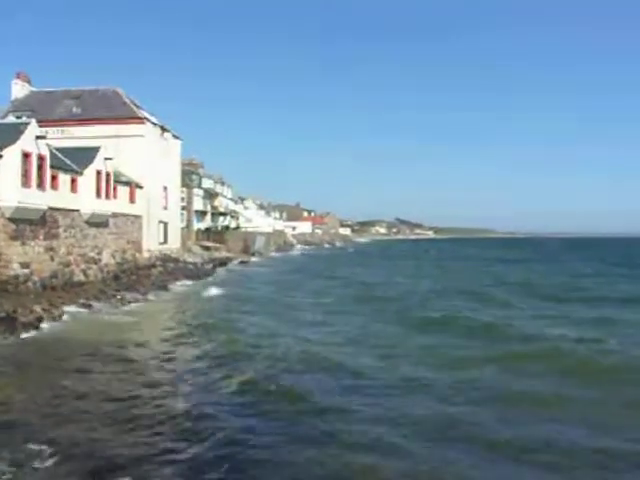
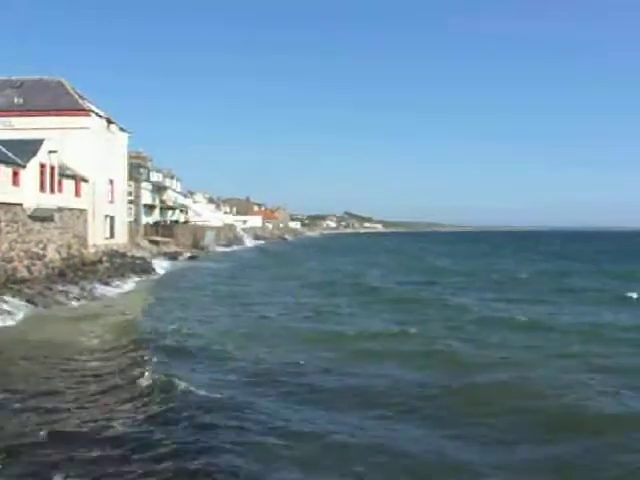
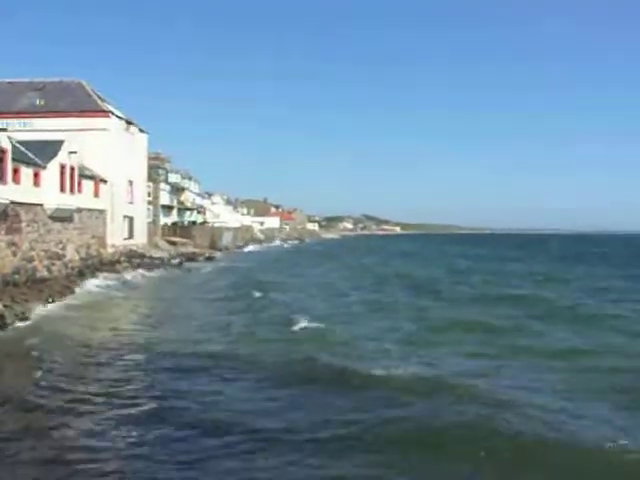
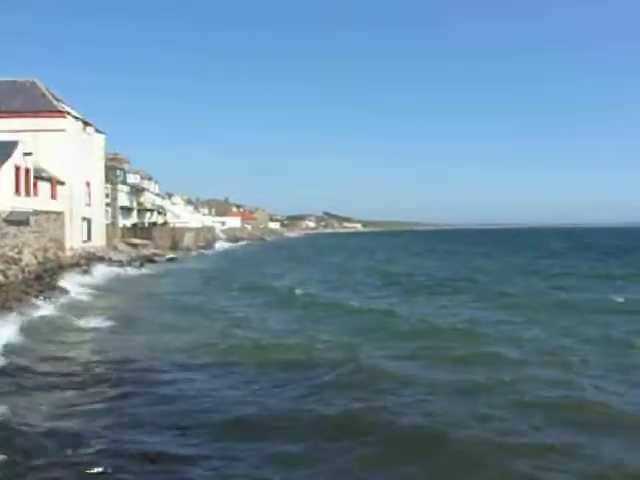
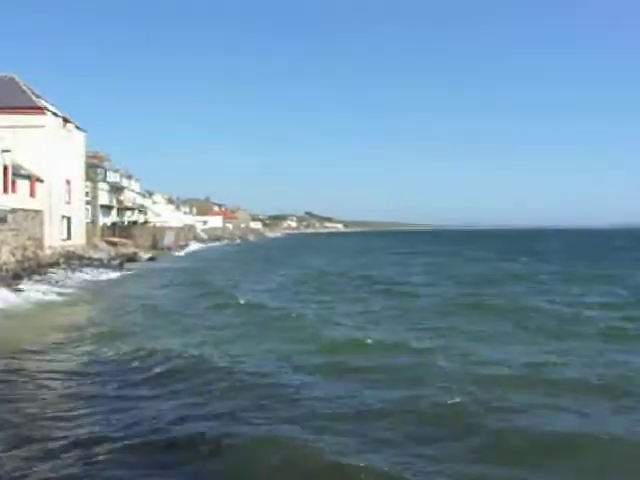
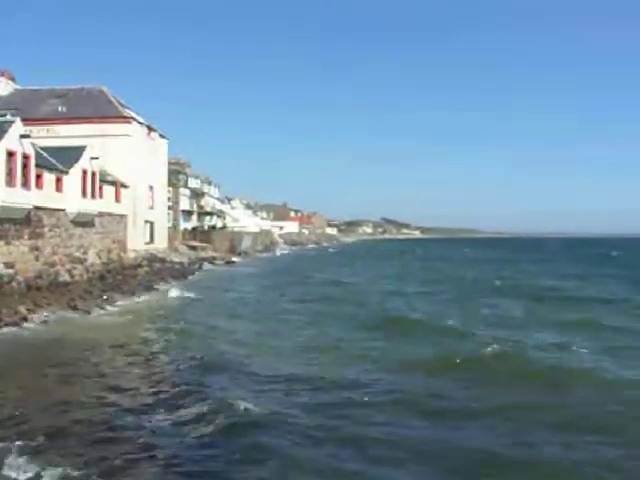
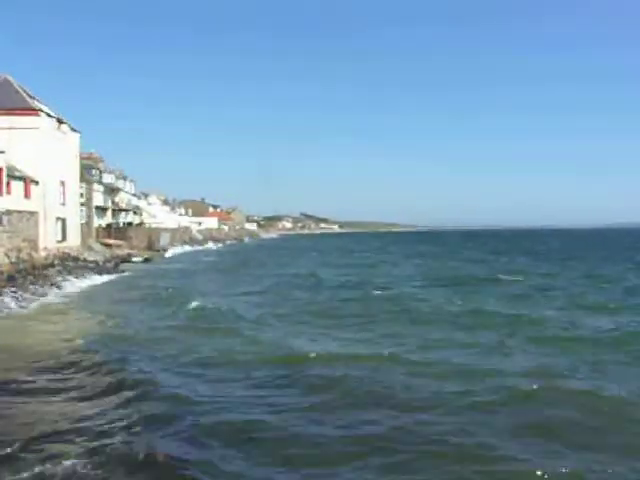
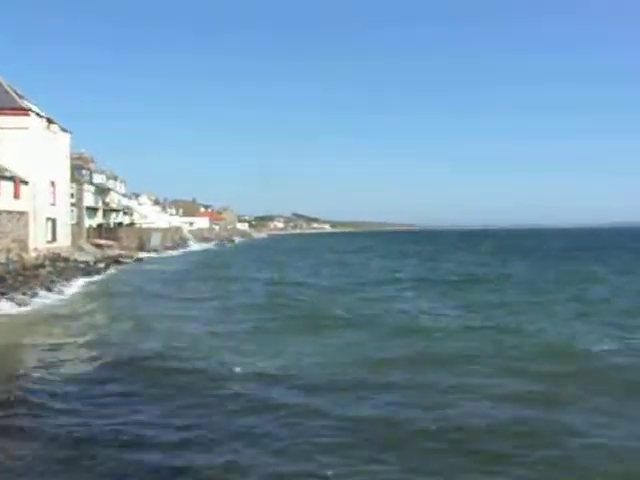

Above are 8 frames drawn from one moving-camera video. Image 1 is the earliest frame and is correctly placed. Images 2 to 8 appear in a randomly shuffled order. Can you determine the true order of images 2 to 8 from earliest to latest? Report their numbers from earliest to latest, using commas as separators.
6, 3, 2, 4, 5, 7, 8
